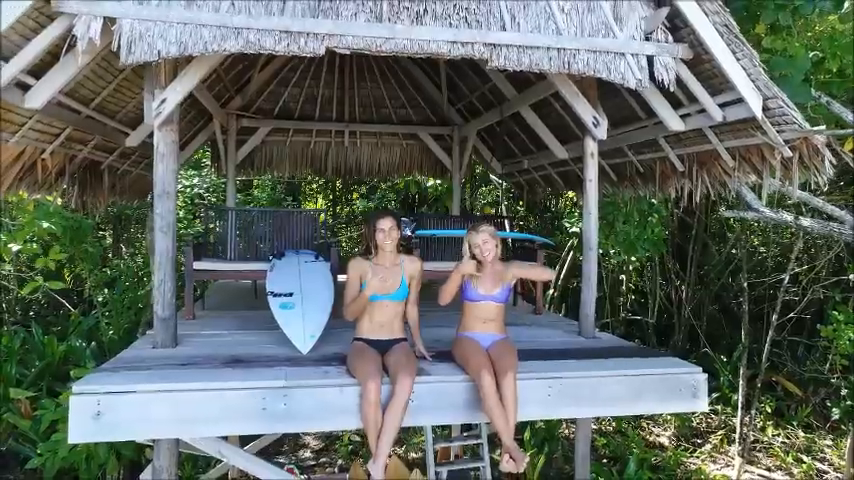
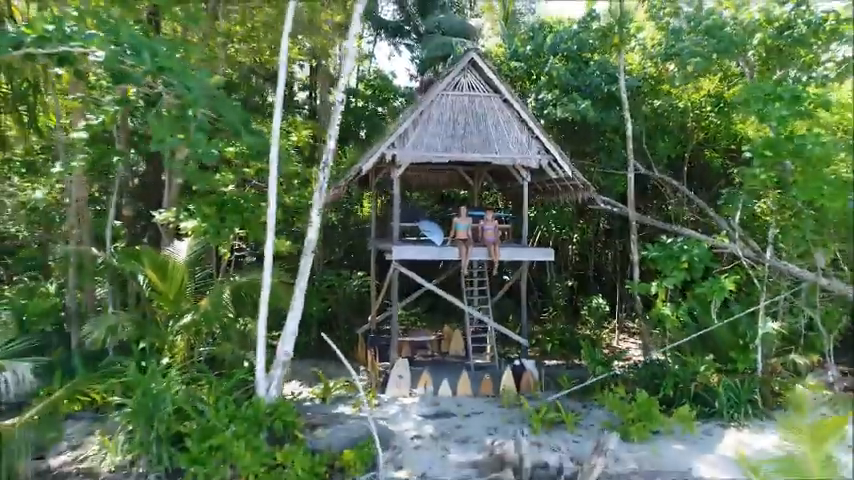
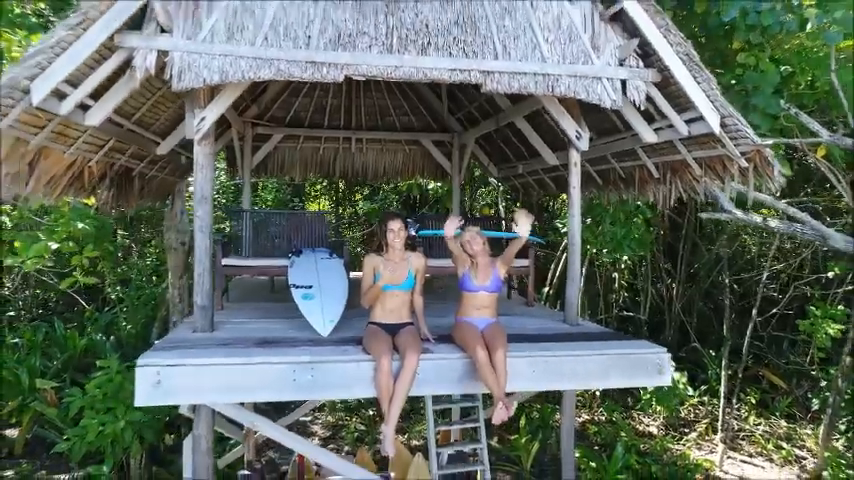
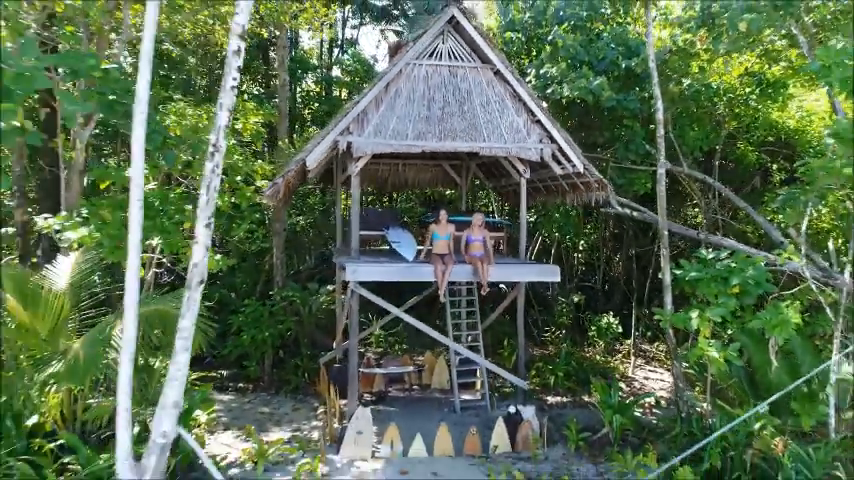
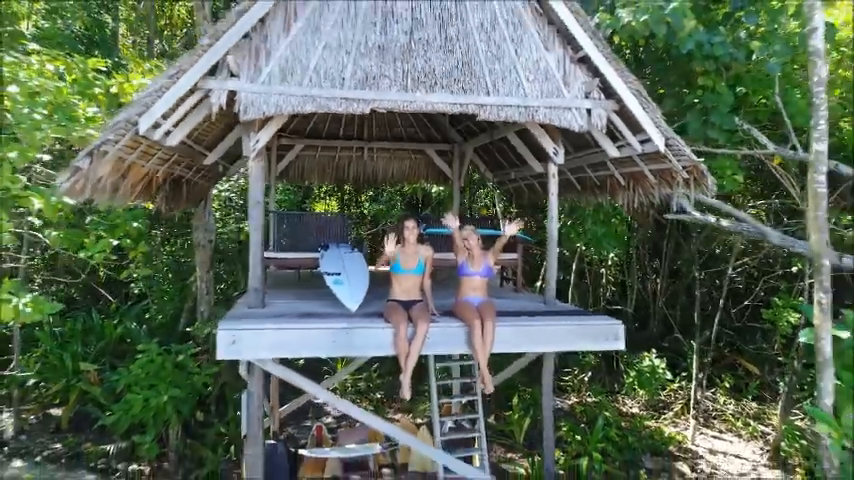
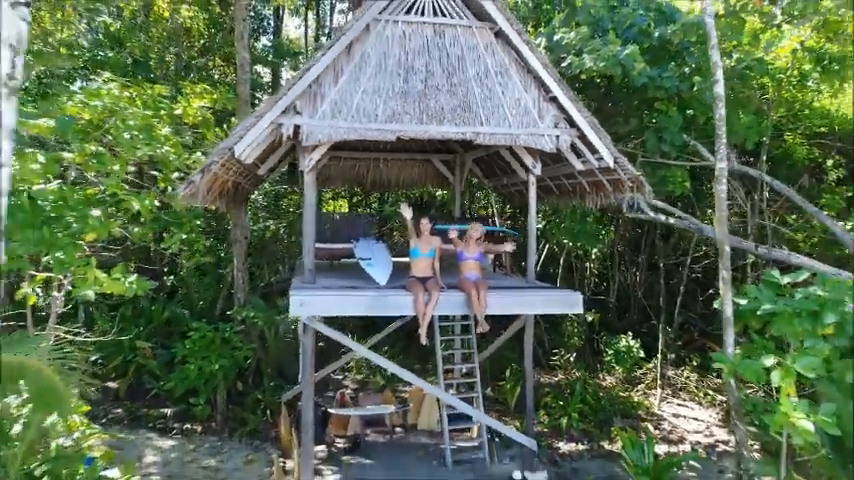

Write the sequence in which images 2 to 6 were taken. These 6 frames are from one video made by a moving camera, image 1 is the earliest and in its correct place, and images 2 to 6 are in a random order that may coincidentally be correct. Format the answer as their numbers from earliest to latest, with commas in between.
3, 5, 6, 4, 2
